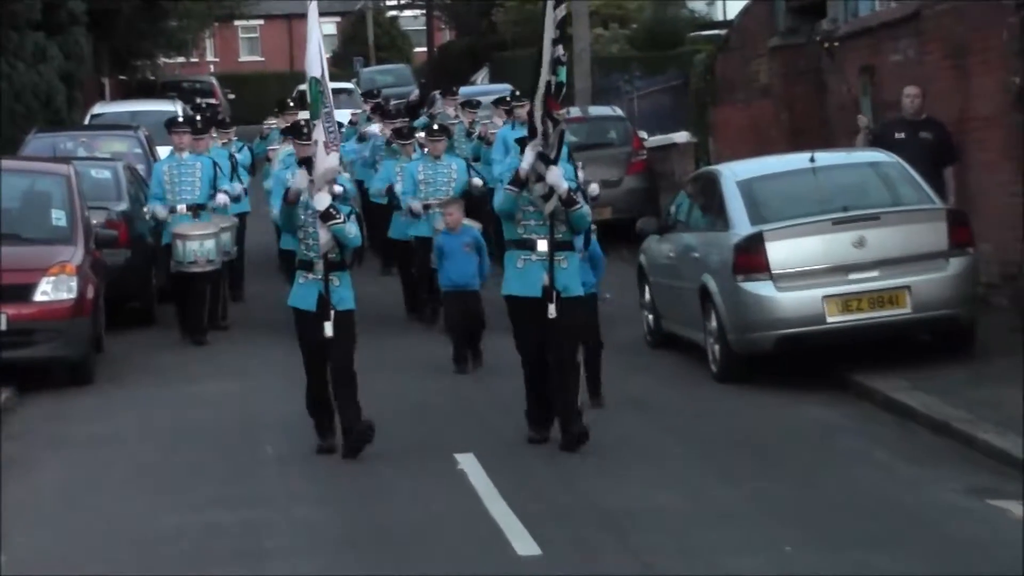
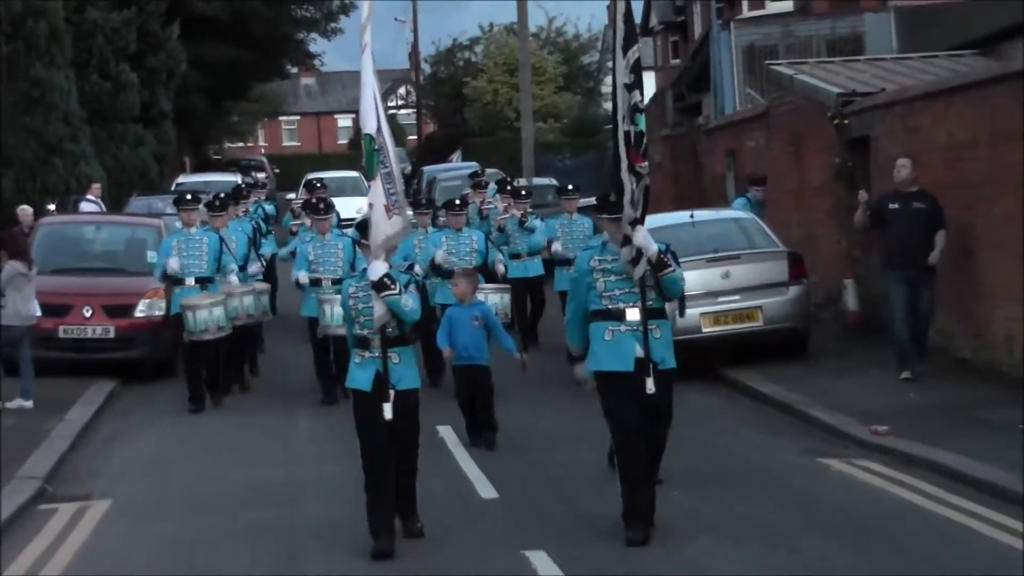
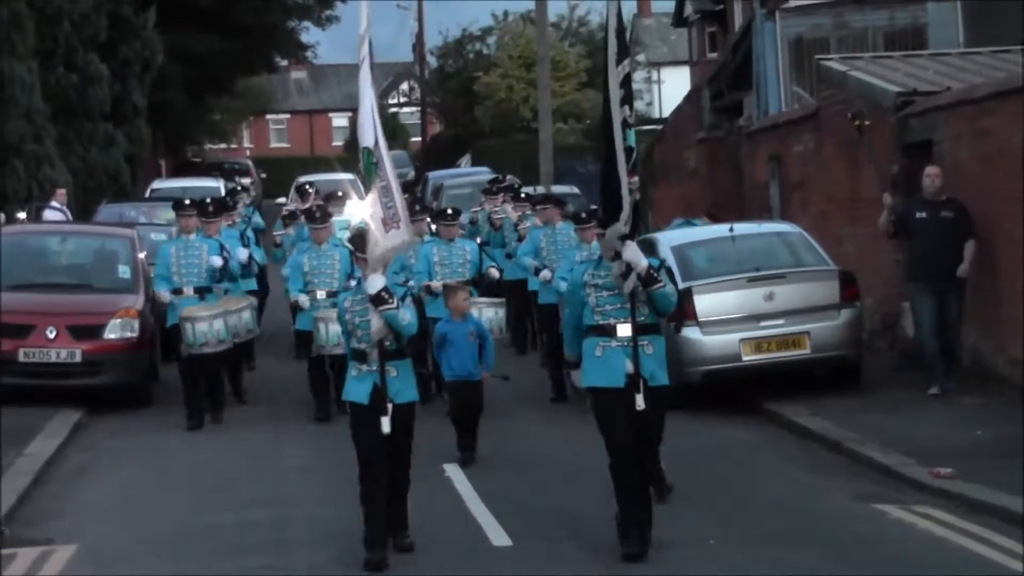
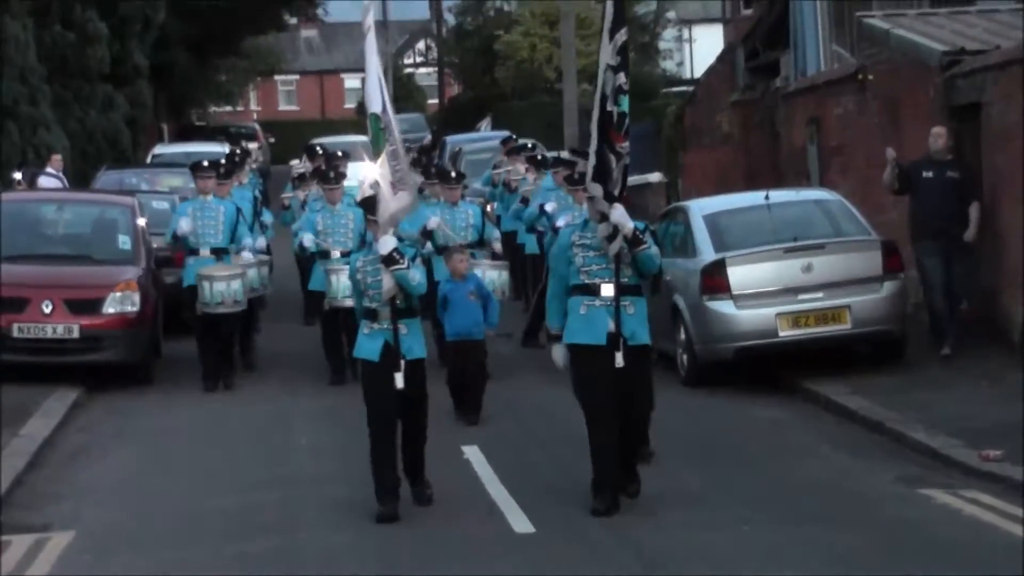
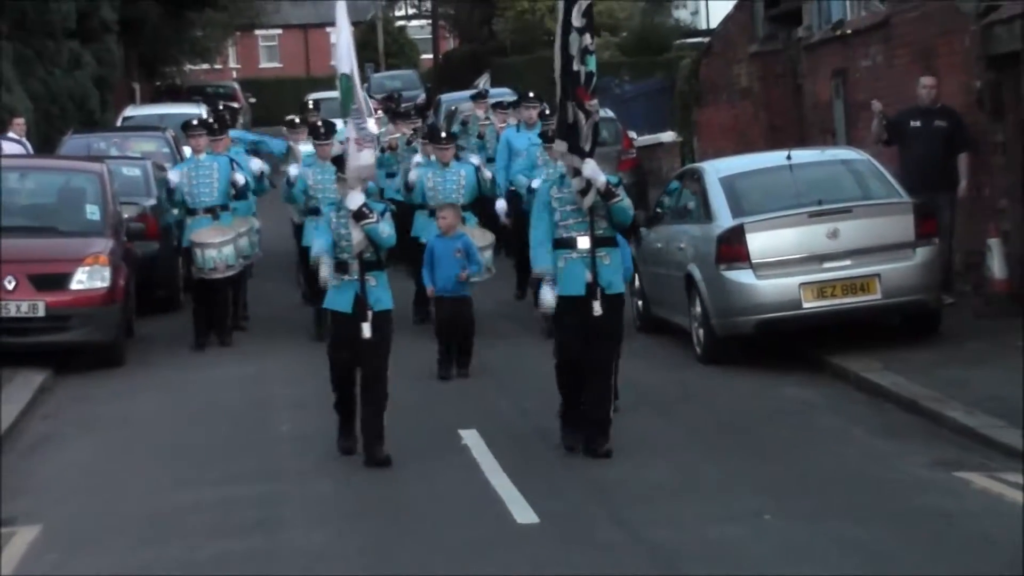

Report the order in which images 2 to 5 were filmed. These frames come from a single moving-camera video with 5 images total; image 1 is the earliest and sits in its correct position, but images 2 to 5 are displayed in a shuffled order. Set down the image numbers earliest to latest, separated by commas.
5, 4, 3, 2
